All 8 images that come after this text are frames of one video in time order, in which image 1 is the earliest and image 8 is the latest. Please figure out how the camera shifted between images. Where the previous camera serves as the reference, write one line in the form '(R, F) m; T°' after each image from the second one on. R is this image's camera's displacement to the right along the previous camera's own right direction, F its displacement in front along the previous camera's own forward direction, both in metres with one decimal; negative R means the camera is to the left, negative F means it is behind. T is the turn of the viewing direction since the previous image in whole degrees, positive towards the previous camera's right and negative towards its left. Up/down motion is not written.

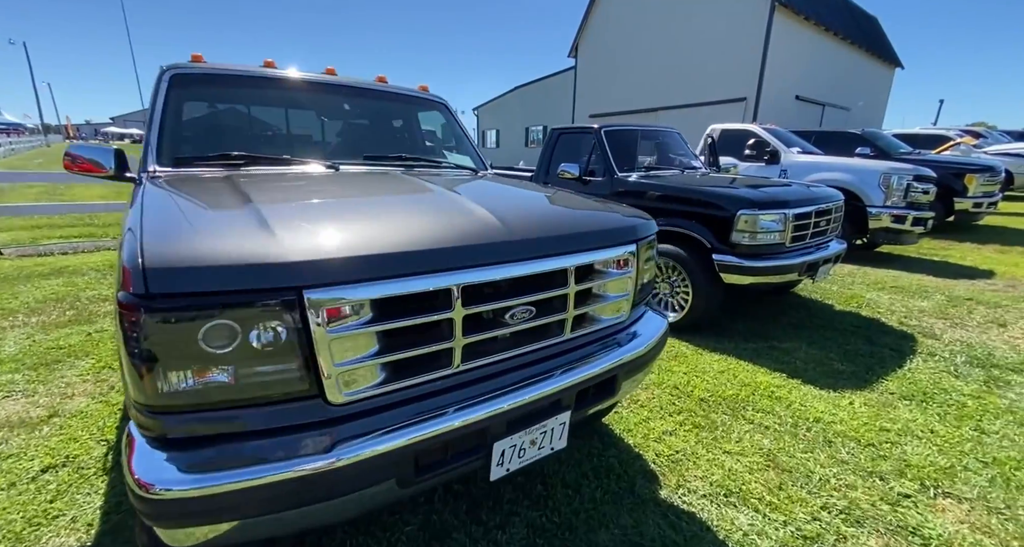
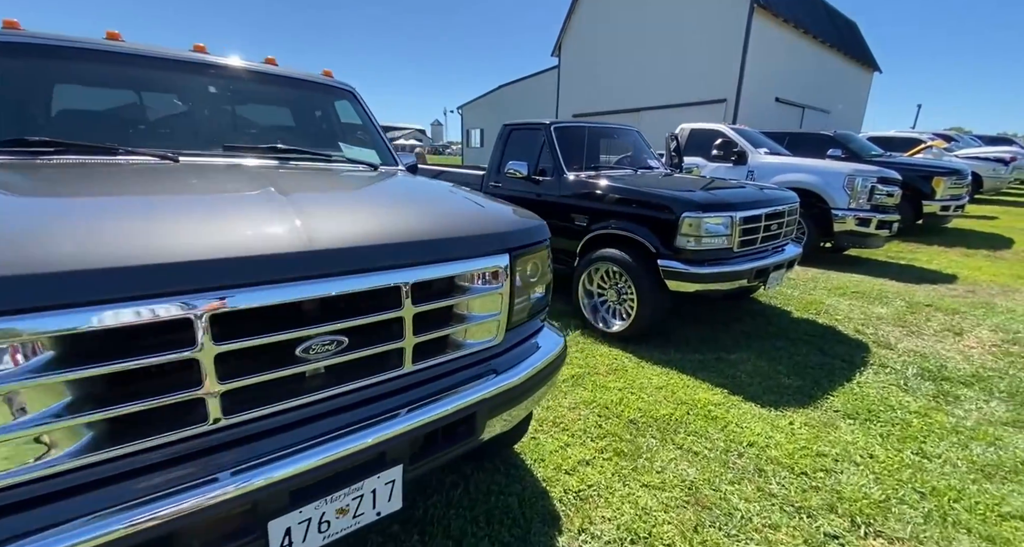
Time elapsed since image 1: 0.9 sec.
(+0.4, +0.3) m; +2°
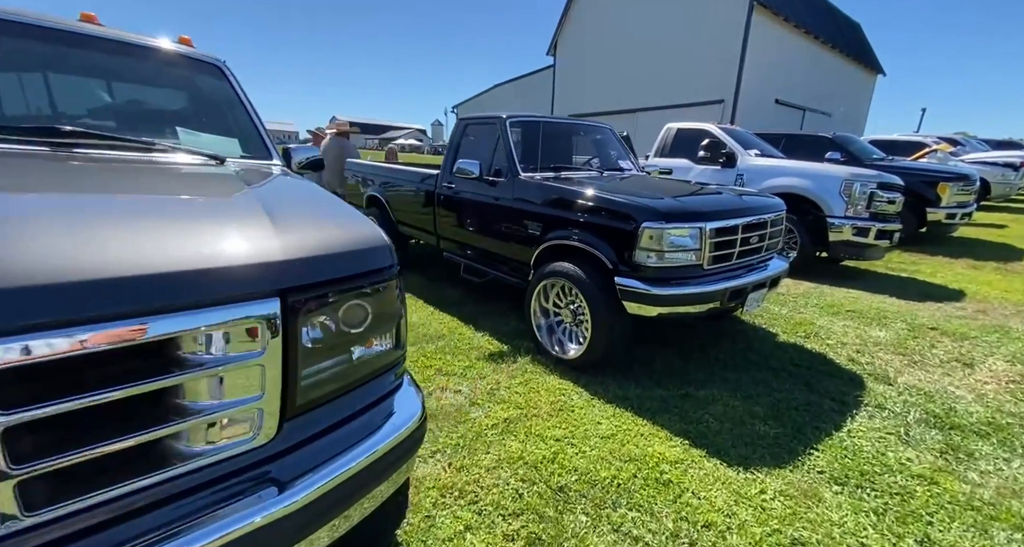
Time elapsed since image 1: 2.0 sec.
(+0.4, +0.5) m; 0°
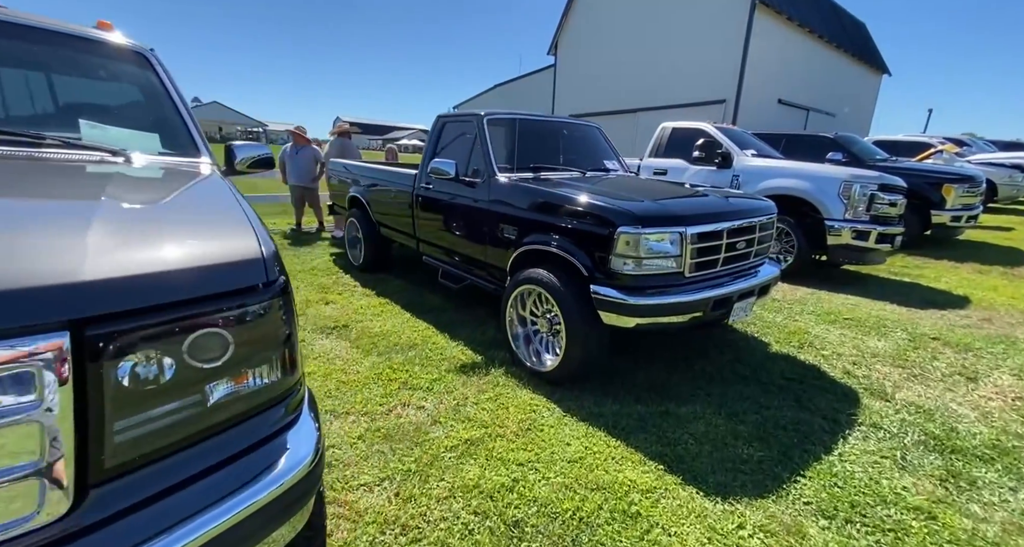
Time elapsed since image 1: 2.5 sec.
(+0.2, +0.2) m; 0°
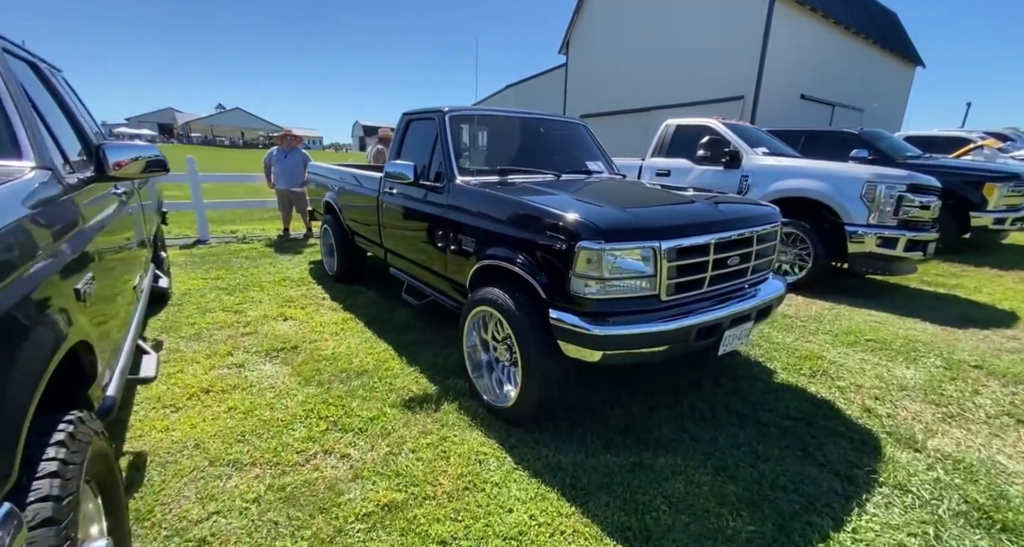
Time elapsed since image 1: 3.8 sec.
(+0.4, +0.4) m; -2°
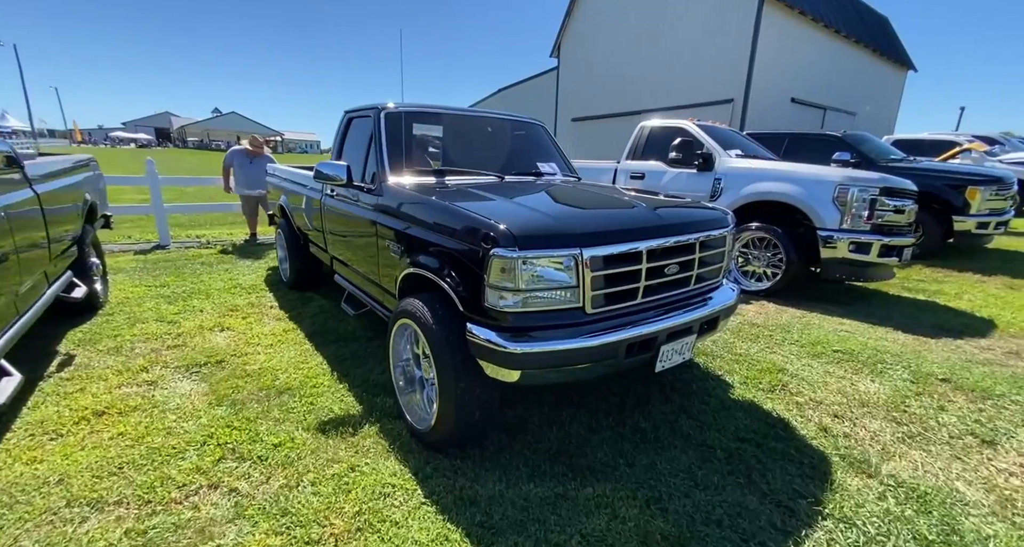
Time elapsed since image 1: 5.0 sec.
(+0.4, +0.2) m; 0°
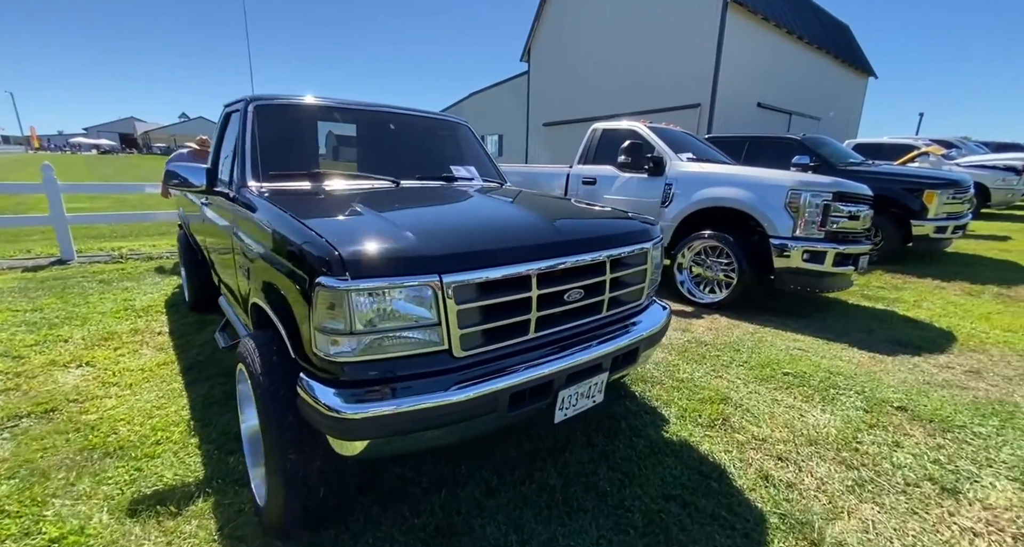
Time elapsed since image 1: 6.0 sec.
(+0.5, +0.4) m; +3°
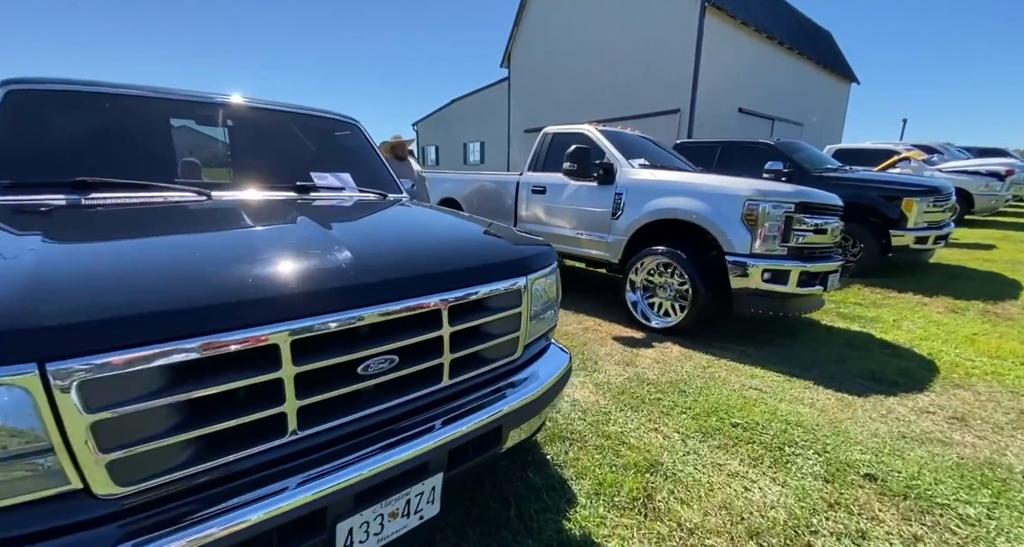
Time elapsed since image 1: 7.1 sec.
(+0.6, +0.6) m; +1°
